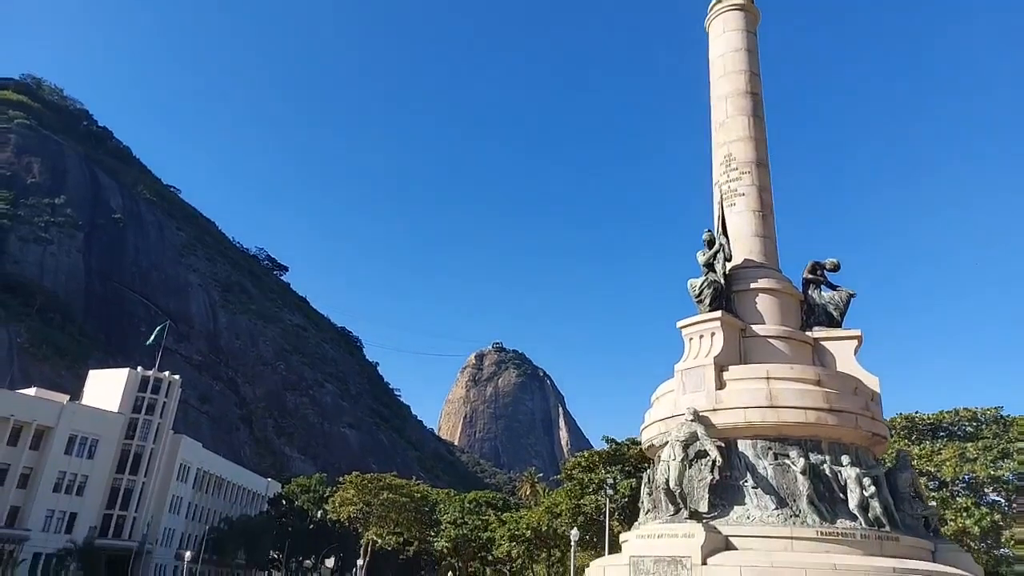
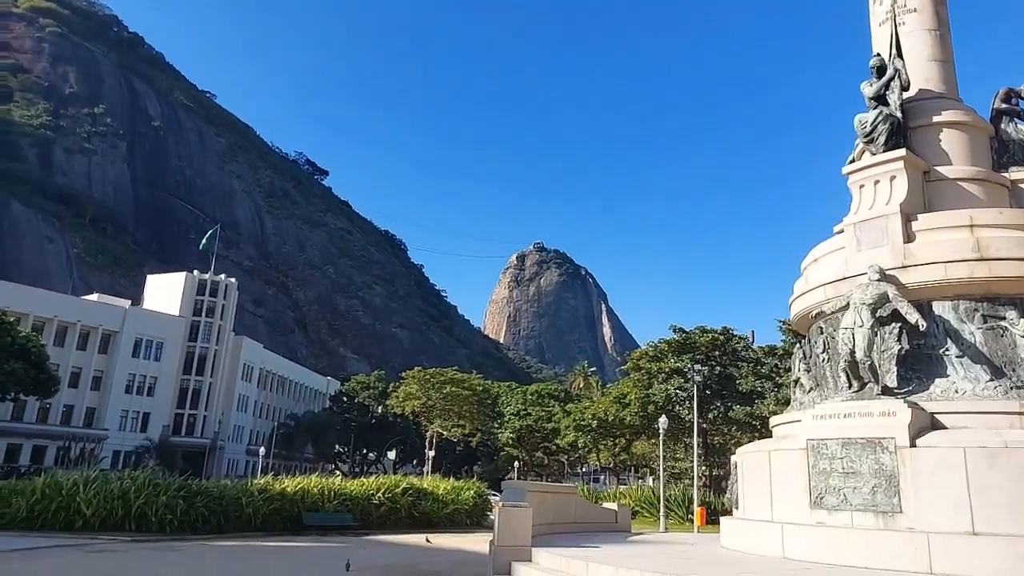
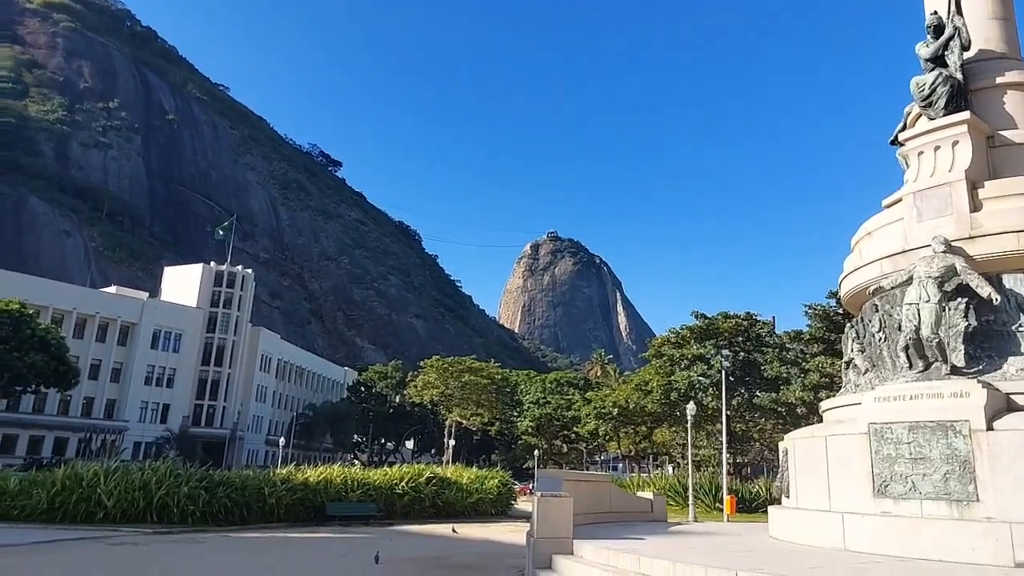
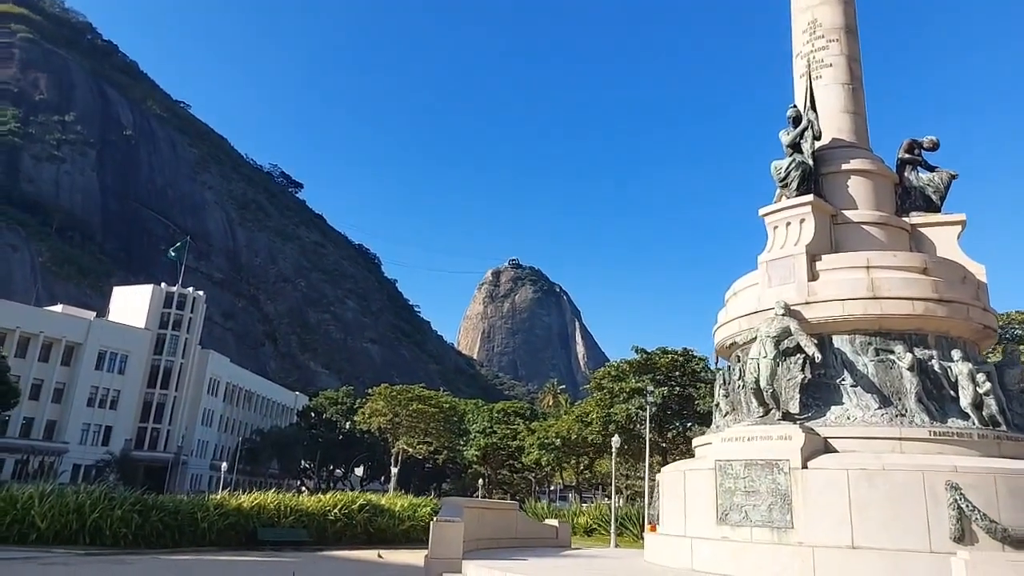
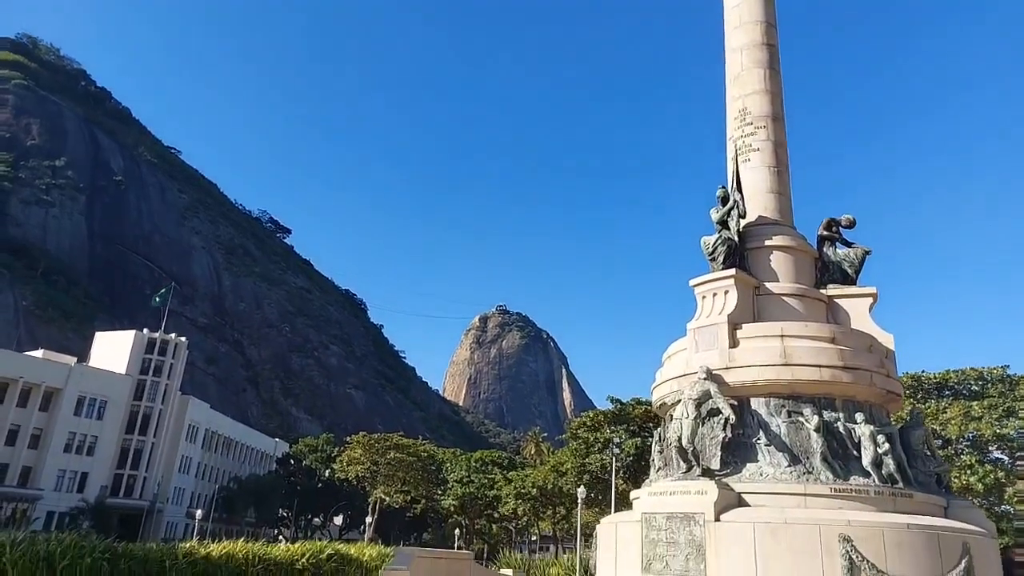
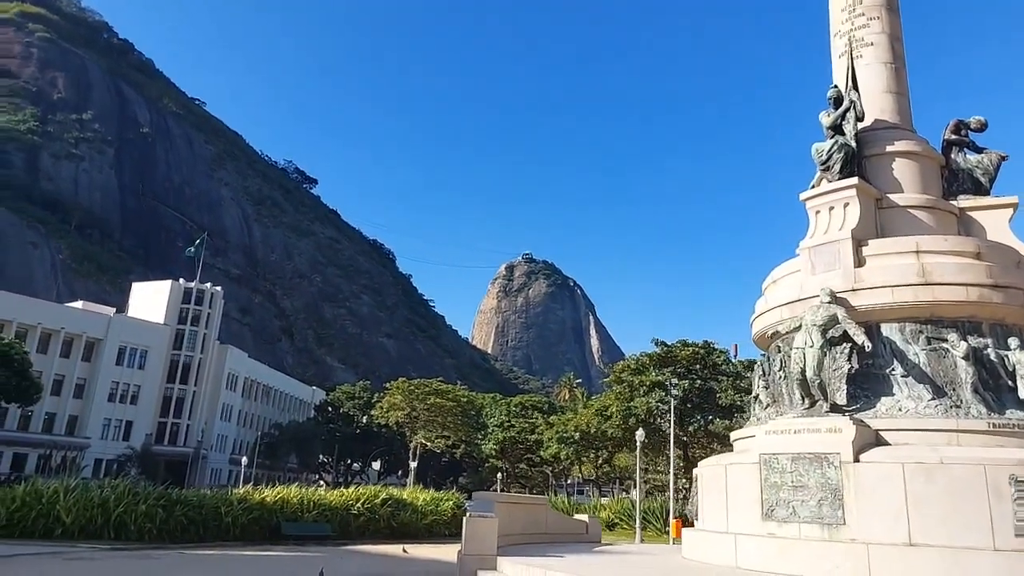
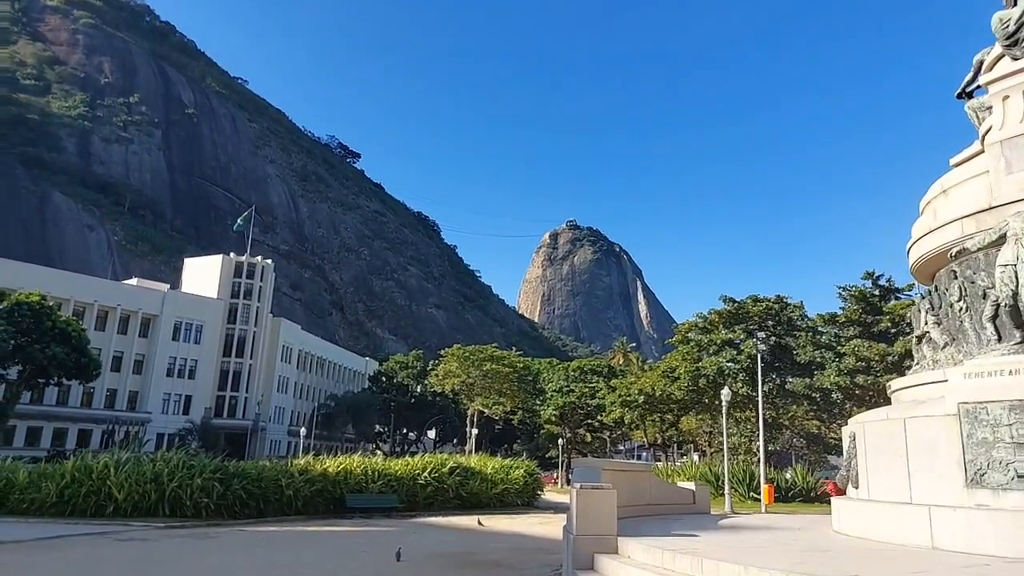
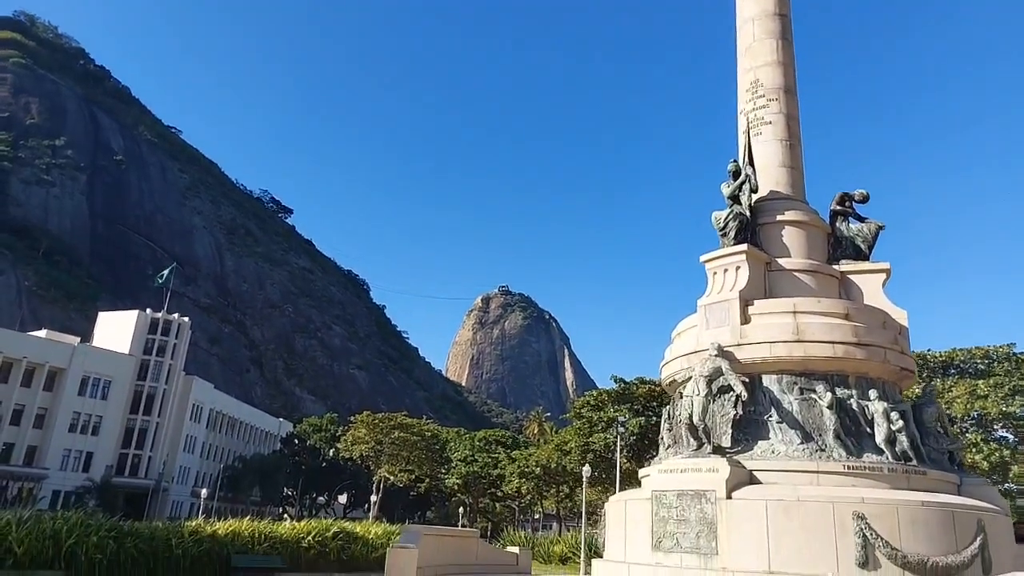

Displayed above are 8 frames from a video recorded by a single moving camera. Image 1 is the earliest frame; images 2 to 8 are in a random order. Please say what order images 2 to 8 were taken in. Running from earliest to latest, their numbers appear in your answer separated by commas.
5, 8, 4, 6, 2, 3, 7
